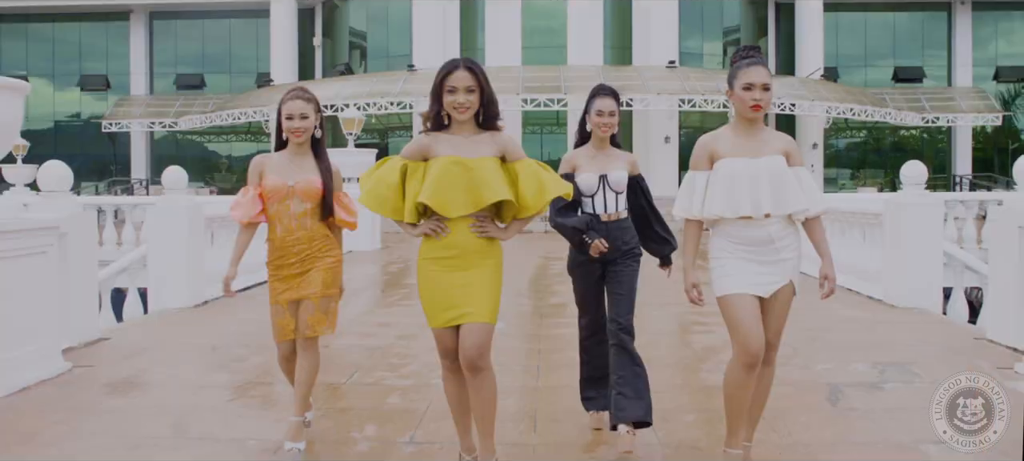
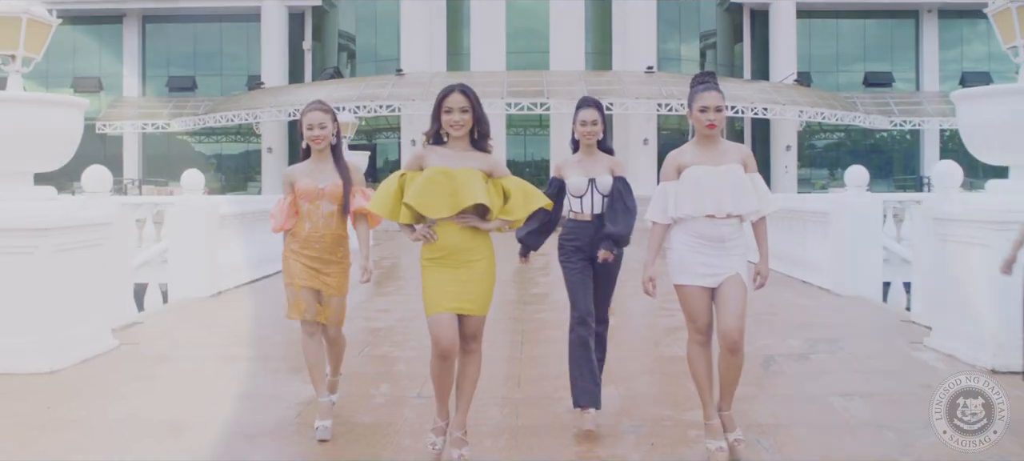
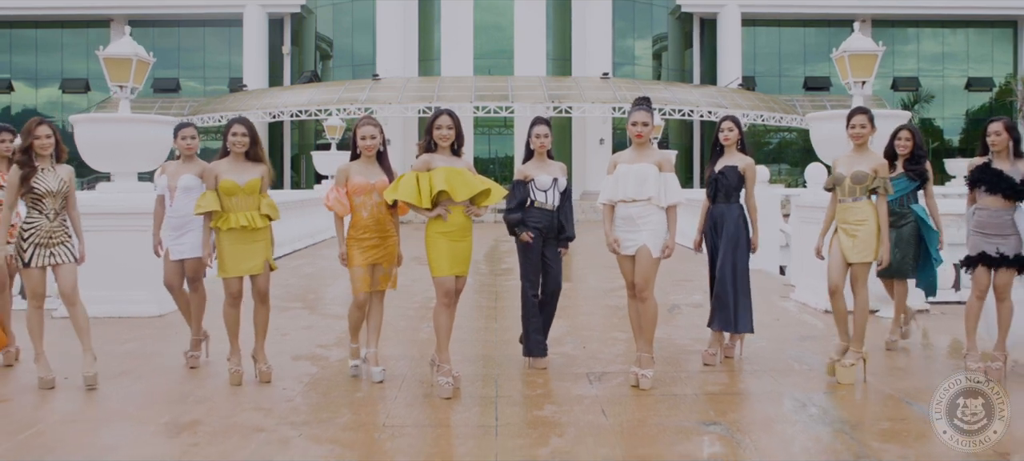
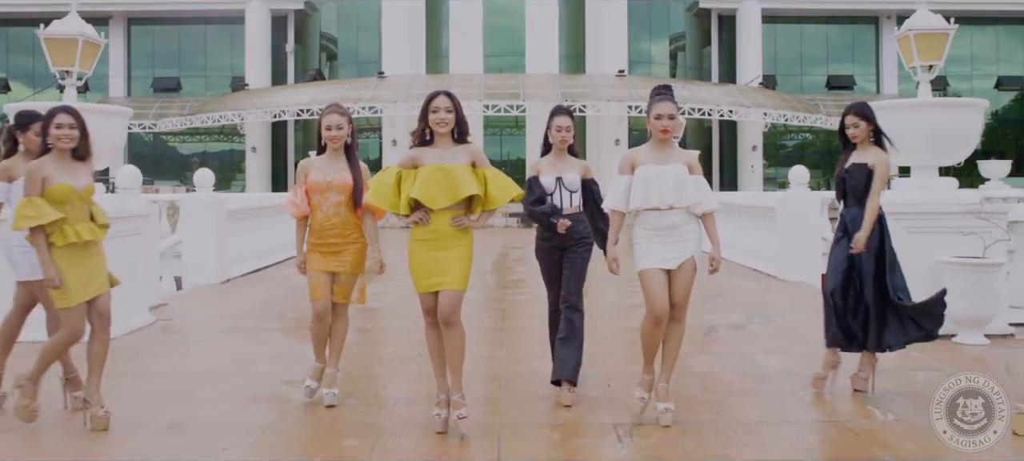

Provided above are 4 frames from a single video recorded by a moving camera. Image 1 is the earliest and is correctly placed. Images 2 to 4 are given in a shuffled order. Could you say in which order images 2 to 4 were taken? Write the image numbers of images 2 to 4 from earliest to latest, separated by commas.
2, 4, 3
